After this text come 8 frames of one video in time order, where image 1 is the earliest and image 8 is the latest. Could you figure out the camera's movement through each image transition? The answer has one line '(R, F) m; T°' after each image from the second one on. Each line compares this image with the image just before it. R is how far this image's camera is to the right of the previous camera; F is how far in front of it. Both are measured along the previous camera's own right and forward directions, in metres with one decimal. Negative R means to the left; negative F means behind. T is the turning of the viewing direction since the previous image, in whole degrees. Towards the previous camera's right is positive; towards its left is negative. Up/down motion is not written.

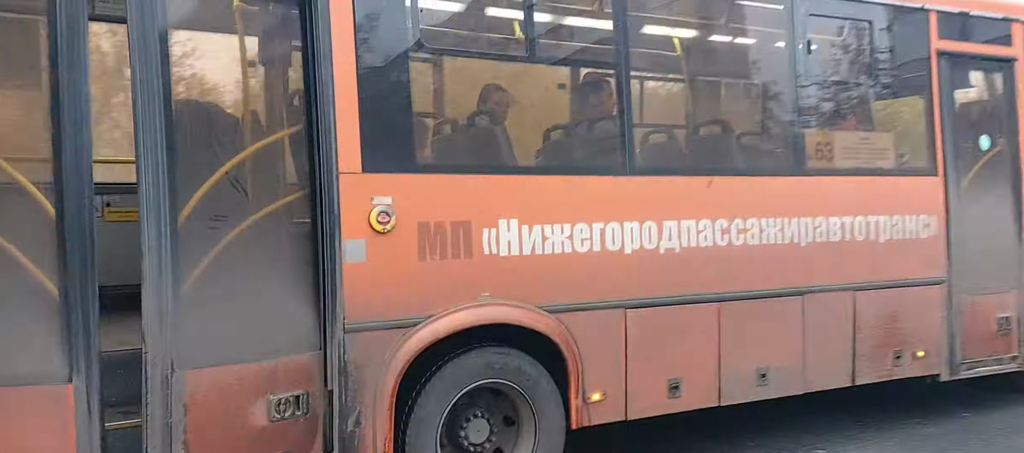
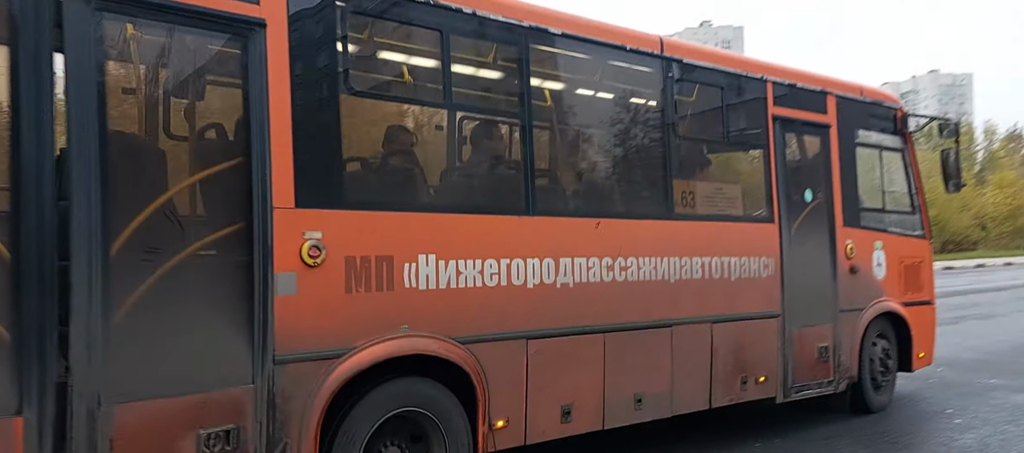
(-0.4, -0.2) m; +12°
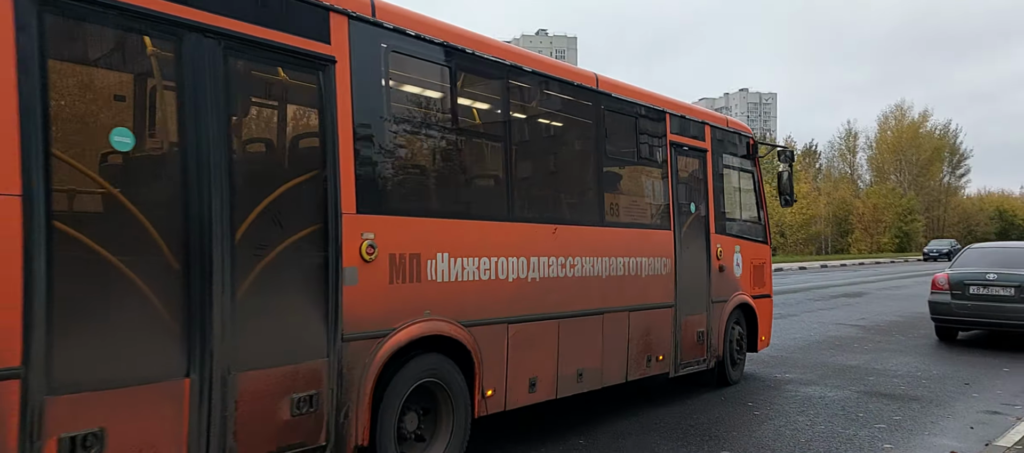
(-0.9, -0.8) m; +12°
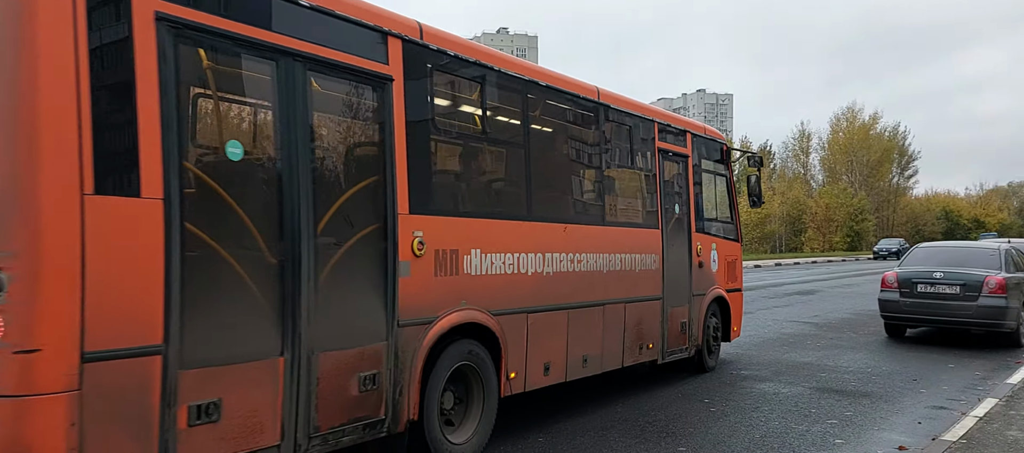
(-0.4, -0.5) m; +3°
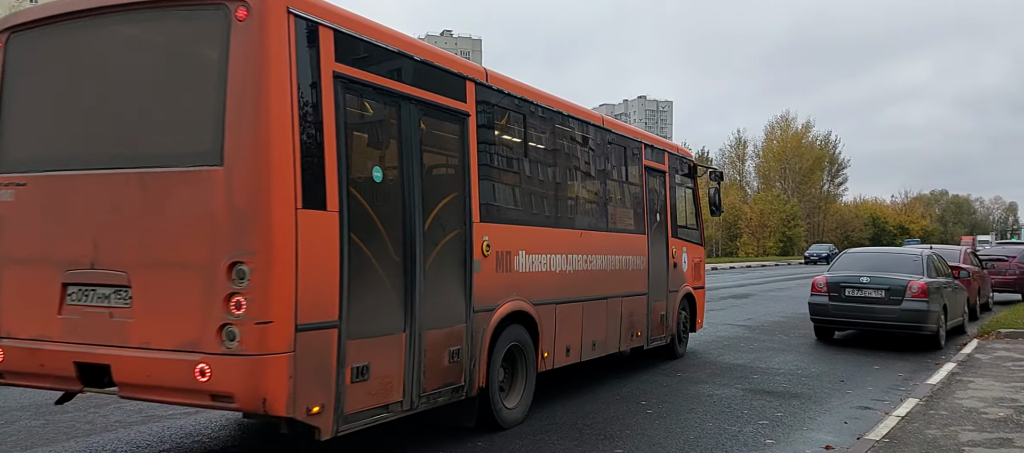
(-0.8, -1.1) m; +4°
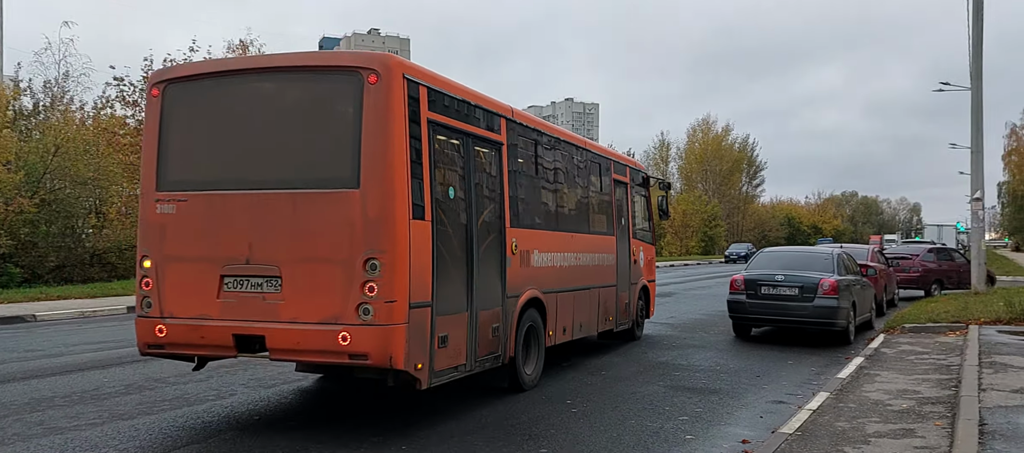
(-0.9, -1.5) m; +5°
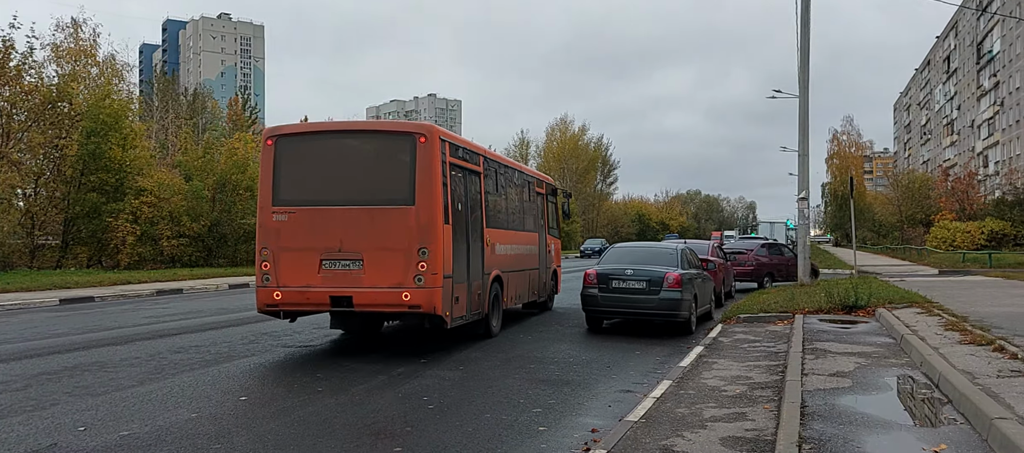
(-0.8, -1.8) m; +10°
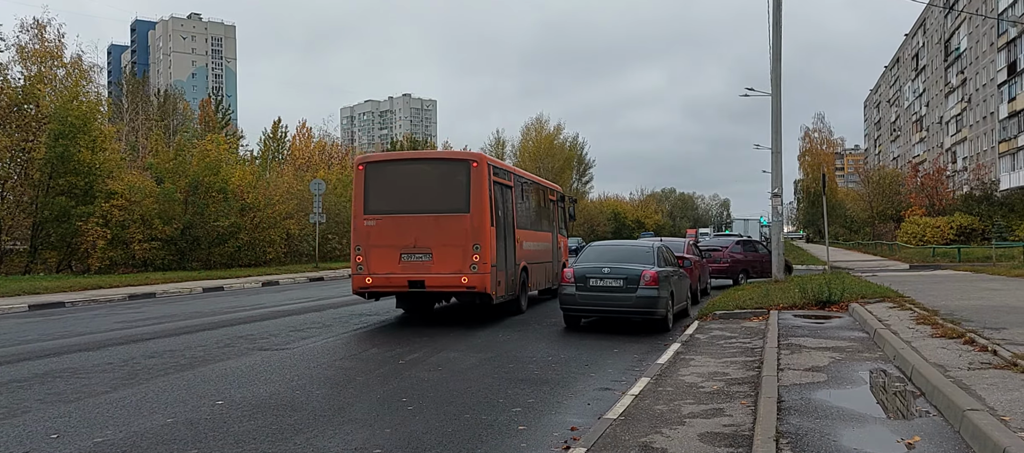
(0.0, 0.0) m; +2°
